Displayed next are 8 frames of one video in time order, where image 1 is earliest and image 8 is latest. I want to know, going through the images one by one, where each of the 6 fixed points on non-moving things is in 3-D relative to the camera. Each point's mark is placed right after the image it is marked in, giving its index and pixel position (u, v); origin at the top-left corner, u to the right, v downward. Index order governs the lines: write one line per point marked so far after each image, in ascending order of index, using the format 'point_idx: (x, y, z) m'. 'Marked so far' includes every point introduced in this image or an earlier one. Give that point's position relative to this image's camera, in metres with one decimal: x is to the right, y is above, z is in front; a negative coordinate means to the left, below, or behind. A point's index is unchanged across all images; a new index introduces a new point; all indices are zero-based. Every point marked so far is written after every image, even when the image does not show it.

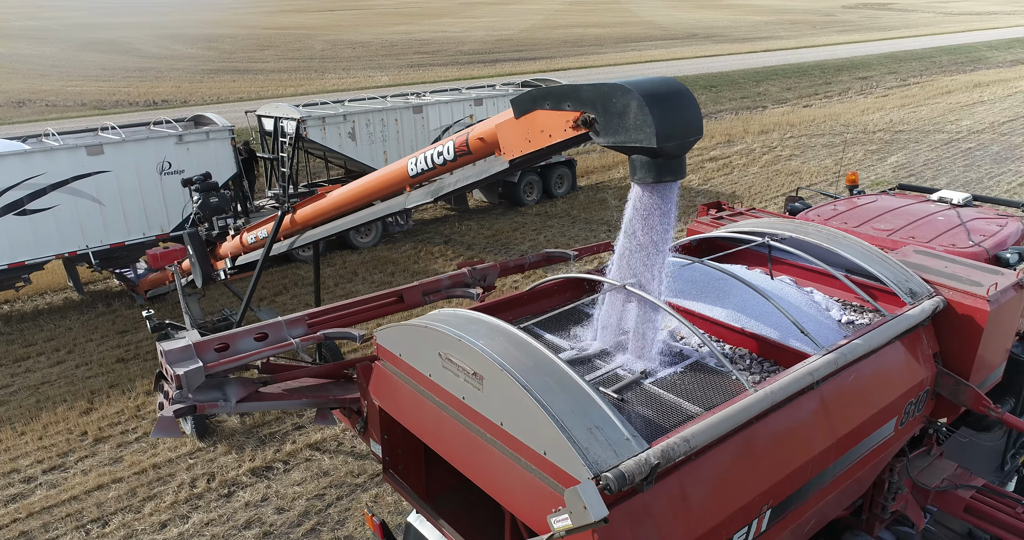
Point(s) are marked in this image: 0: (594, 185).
0: (+1.5, +1.6, +13.4) m
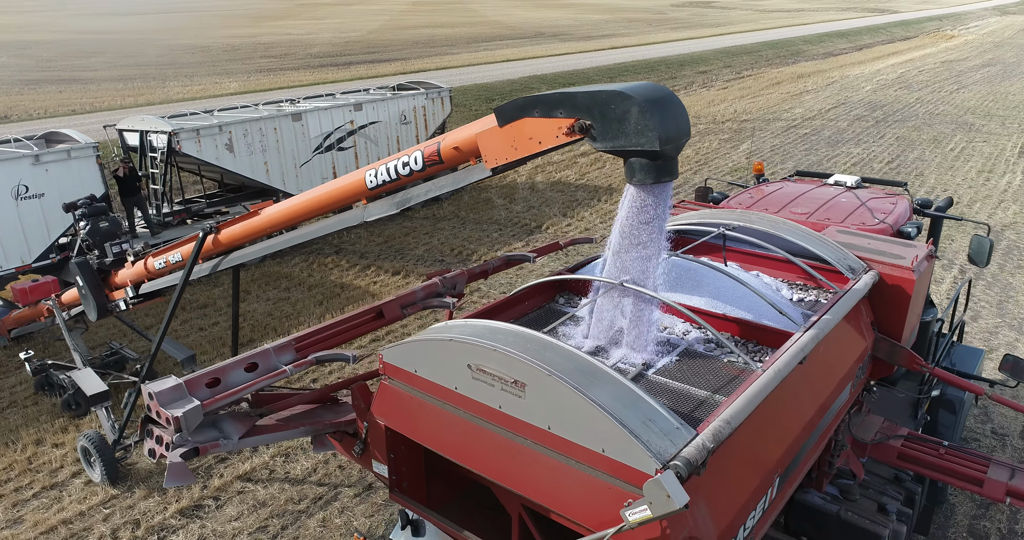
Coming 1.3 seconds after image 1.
0: (-0.7, +1.6, +13.6) m
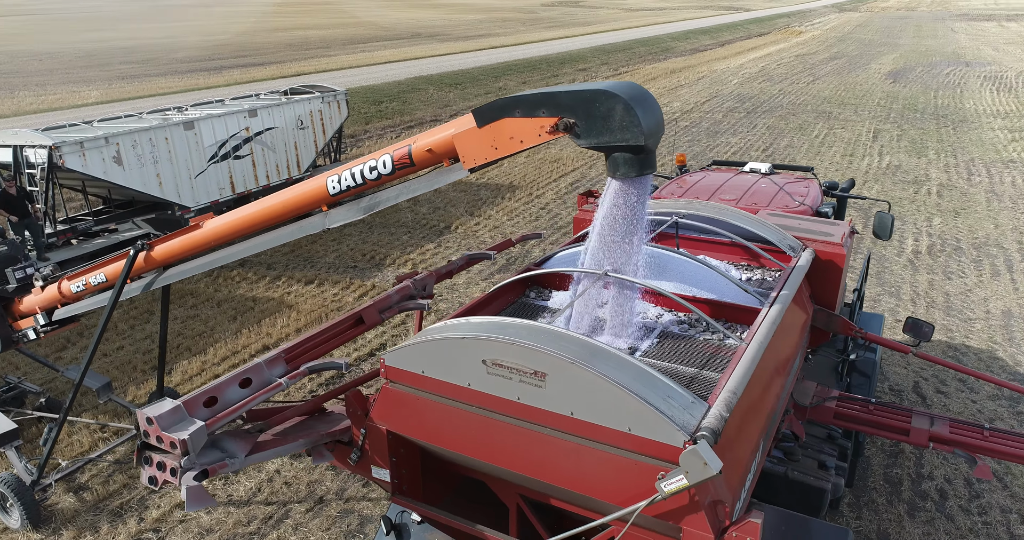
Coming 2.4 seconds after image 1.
0: (-2.5, +1.5, +13.4) m
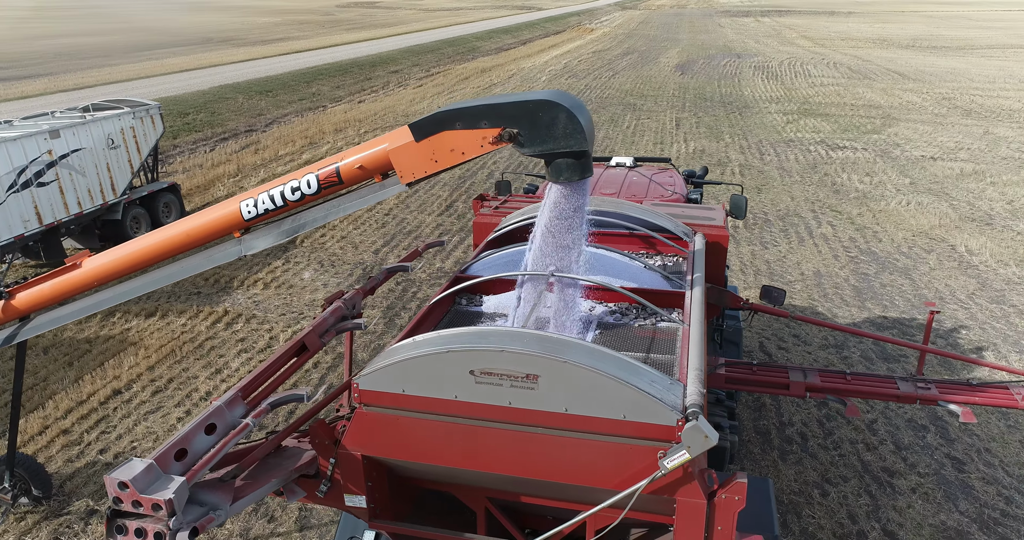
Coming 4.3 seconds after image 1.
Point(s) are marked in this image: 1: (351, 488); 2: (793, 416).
0: (-5.3, +1.1, +12.5) m
1: (-0.6, -0.8, +2.7) m
2: (+2.4, -1.2, +6.1) m
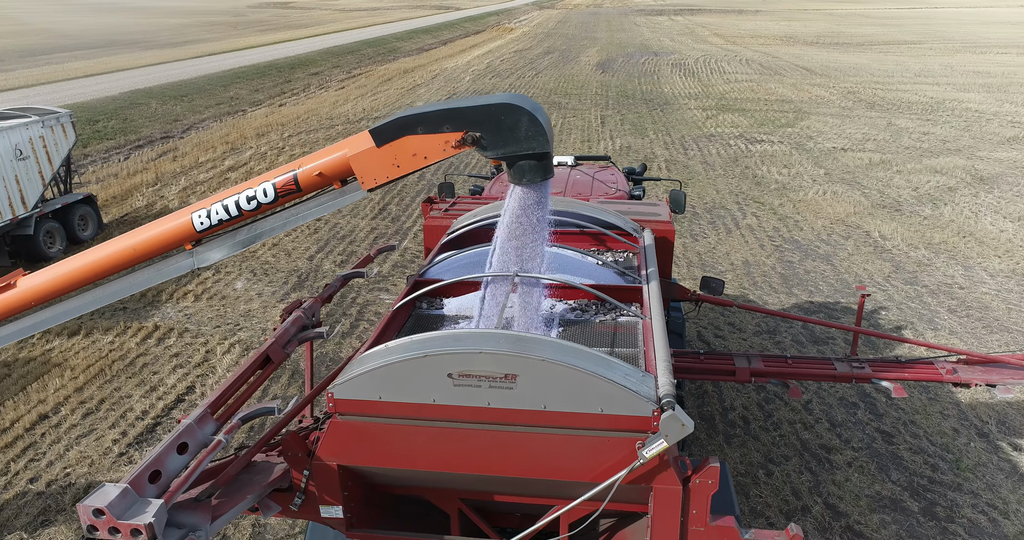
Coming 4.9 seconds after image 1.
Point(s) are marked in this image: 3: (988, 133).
0: (-6.4, +0.8, +11.9) m
1: (-0.7, -0.9, +2.7) m
2: (+1.9, -1.1, +6.4) m
3: (+11.2, +3.2, +17.1) m
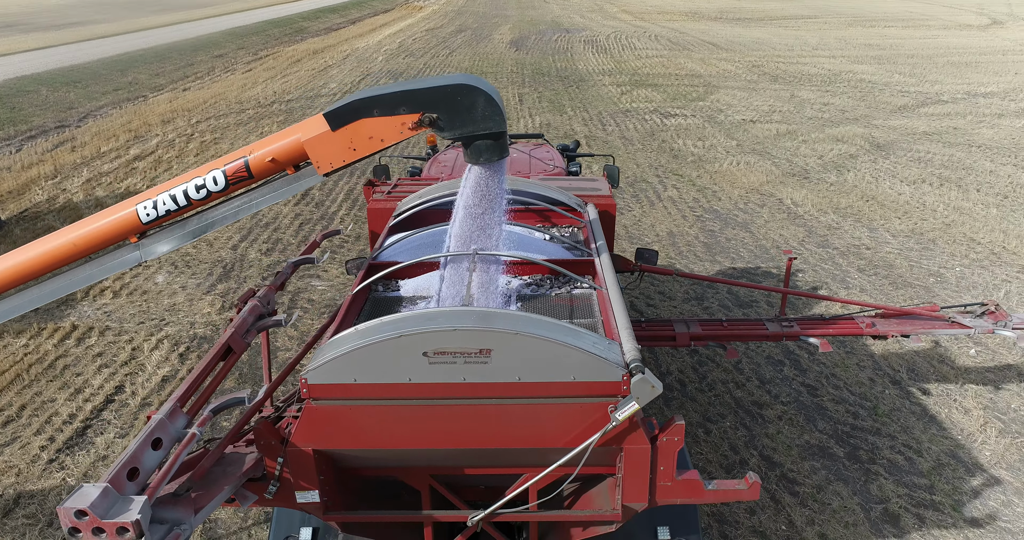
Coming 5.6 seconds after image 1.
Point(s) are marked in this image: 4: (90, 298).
0: (-7.6, +0.8, +11.2) m
1: (-0.8, -0.8, +2.7) m
2: (+1.4, -0.9, +6.6) m
3: (+9.2, +4.2, +18.2) m
4: (-4.9, -0.3, +8.5) m
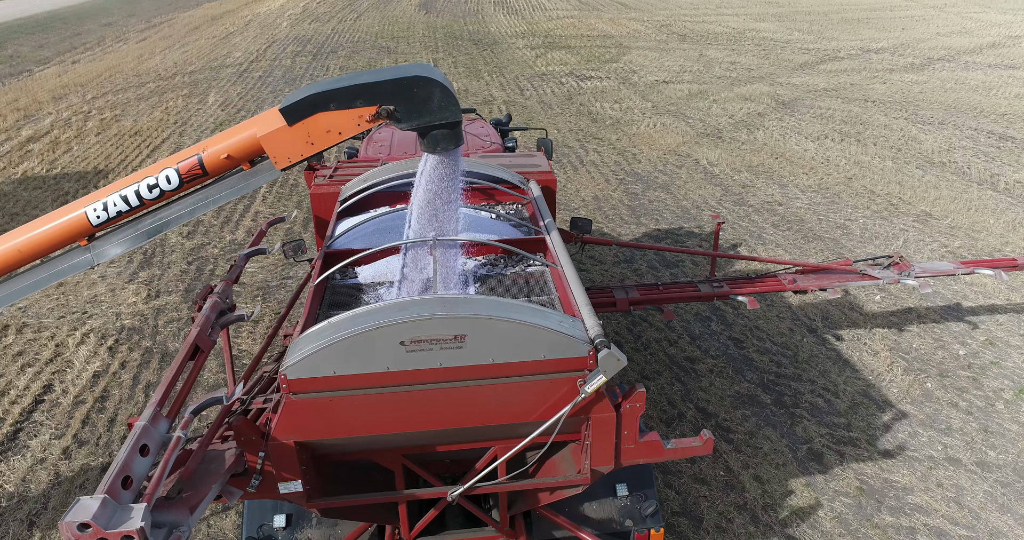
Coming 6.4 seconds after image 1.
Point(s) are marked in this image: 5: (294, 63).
0: (-8.6, +0.9, +10.4) m
1: (-0.9, -0.8, +2.8) m
2: (+0.9, -0.6, +6.9) m
3: (+7.1, +5.5, +19.0) m
4: (-5.6, -0.3, +8.1) m
5: (-5.9, +5.7, +19.9) m
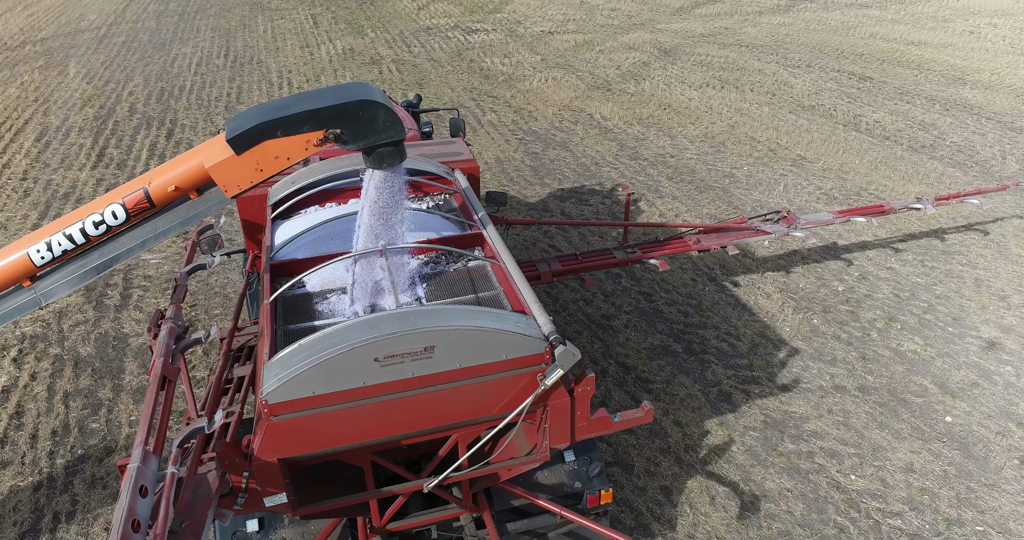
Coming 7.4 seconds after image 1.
0: (-9.9, +0.6, +9.2) m
1: (-1.0, -0.9, +3.0) m
2: (+0.1, -0.2, +7.3) m
3: (+4.0, +7.1, +19.6) m
4: (-6.5, -0.4, +7.4) m
5: (-9.0, +6.3, +18.6) m
